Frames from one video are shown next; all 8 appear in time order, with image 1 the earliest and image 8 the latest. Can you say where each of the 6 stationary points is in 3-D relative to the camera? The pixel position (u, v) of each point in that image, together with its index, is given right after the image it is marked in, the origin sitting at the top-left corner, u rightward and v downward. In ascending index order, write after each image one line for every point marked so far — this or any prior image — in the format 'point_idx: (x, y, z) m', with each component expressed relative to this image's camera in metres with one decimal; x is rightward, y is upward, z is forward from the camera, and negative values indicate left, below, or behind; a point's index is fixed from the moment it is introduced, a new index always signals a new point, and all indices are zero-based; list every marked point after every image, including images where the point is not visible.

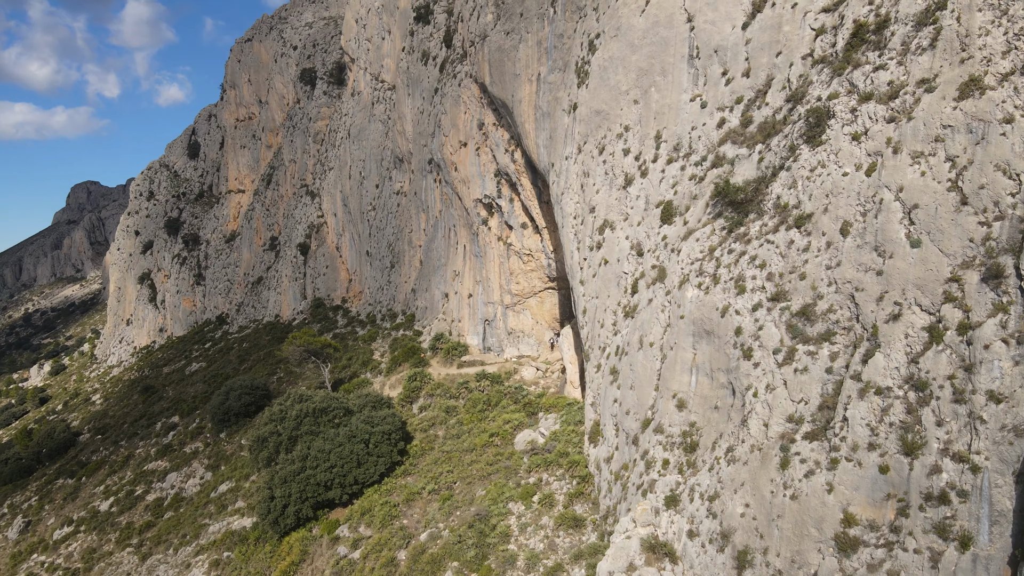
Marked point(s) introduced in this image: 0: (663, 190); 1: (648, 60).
0: (+3.8, +2.4, +14.3) m
1: (+3.7, +6.2, +15.8) m
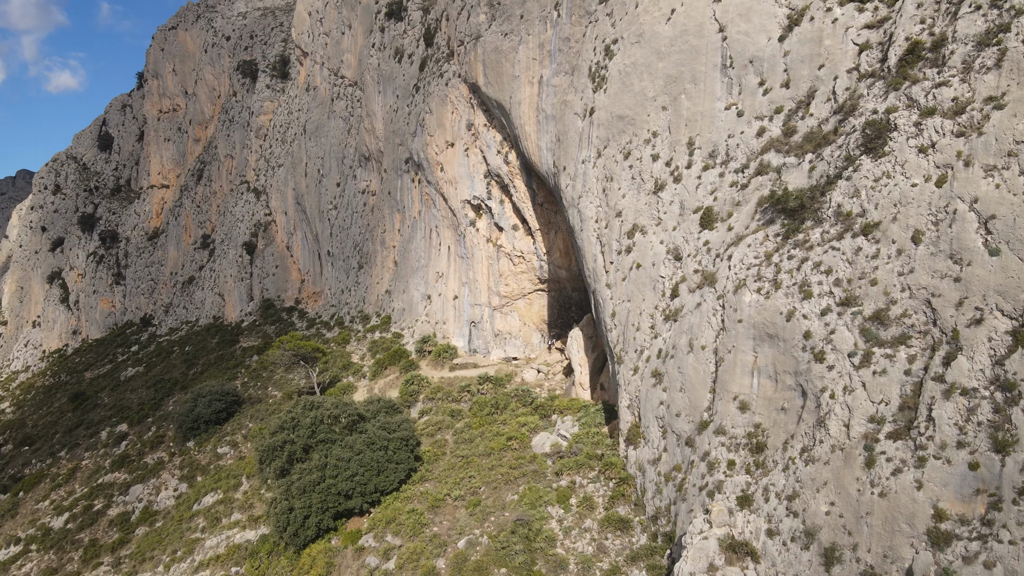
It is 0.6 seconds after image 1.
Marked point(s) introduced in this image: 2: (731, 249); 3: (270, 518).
0: (+4.8, +2.3, +14.6) m
1: (+4.5, +6.1, +16.1) m
2: (+4.9, +0.9, +12.9) m
3: (-6.5, -6.3, +15.9) m
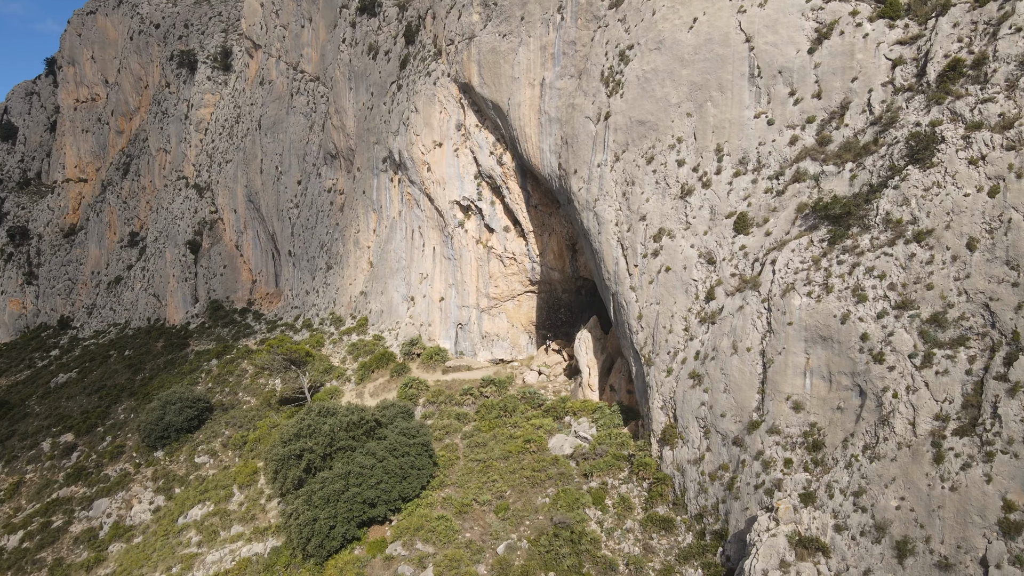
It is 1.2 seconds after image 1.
0: (+5.7, +2.2, +14.9) m
1: (+5.3, +6.0, +16.4) m
2: (+6.0, +0.8, +13.3) m
3: (-5.7, -6.3, +15.2) m
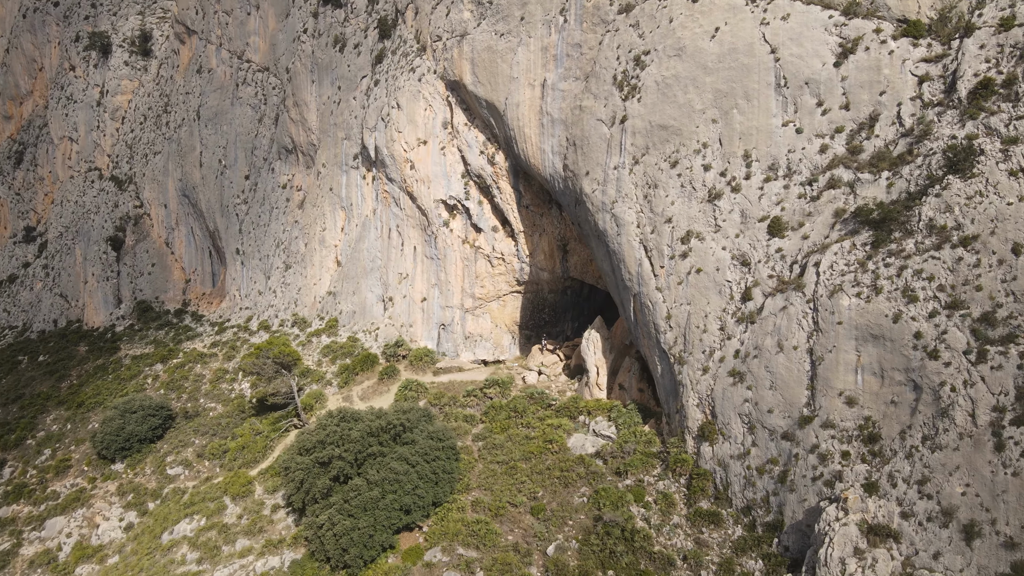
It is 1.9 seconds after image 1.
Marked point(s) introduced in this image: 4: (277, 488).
0: (+6.7, +2.2, +15.5) m
1: (+6.2, +5.9, +17.0) m
2: (+7.2, +0.8, +13.9) m
3: (-4.7, -6.2, +14.4) m
4: (-7.5, -6.5, +18.8) m
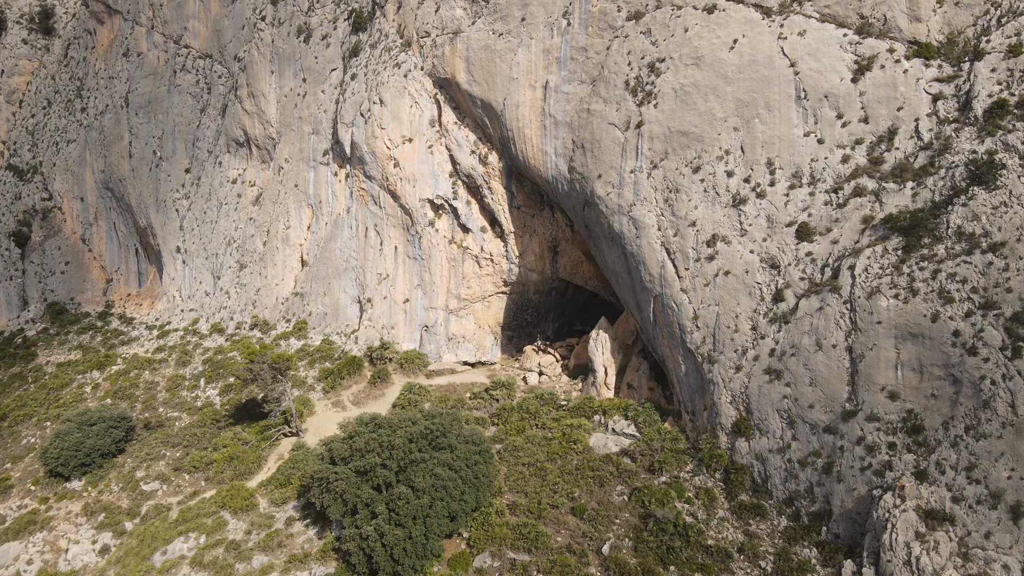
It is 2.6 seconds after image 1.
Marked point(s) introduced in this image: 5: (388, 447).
0: (+7.8, +2.1, +16.3) m
1: (+7.1, +5.9, +17.7) m
2: (+8.5, +0.7, +14.8) m
3: (-3.4, -6.2, +13.7) m
4: (-6.8, -6.4, +17.8) m
5: (-2.9, -4.0, +14.9) m
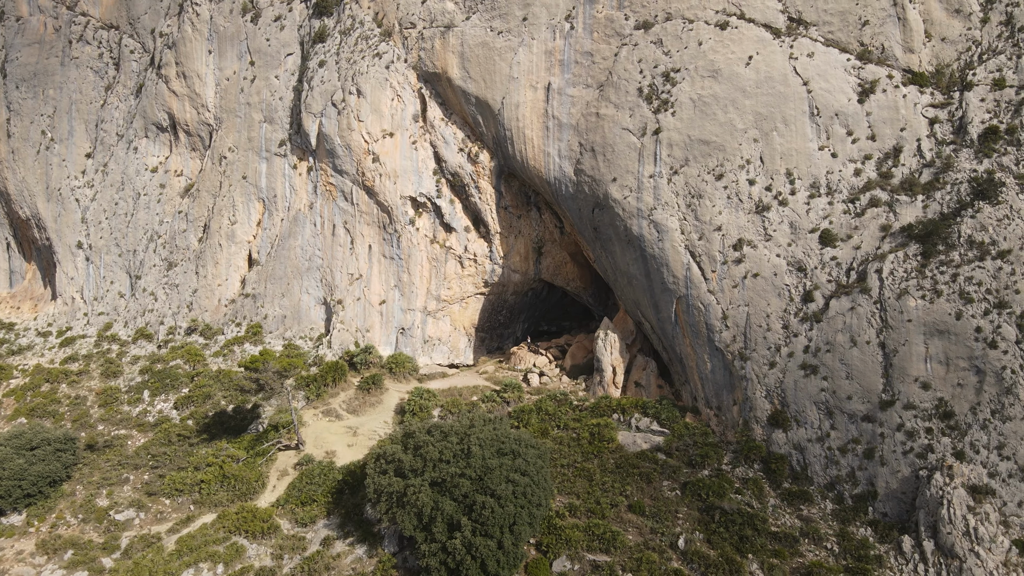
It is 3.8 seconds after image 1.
0: (+9.1, +2.1, +17.7) m
1: (+8.2, +5.9, +19.0) m
2: (+10.1, +0.7, +16.4) m
3: (-1.4, -6.2, +13.0) m
4: (-5.5, -6.5, +16.4) m
5: (-1.1, -4.1, +14.3) m
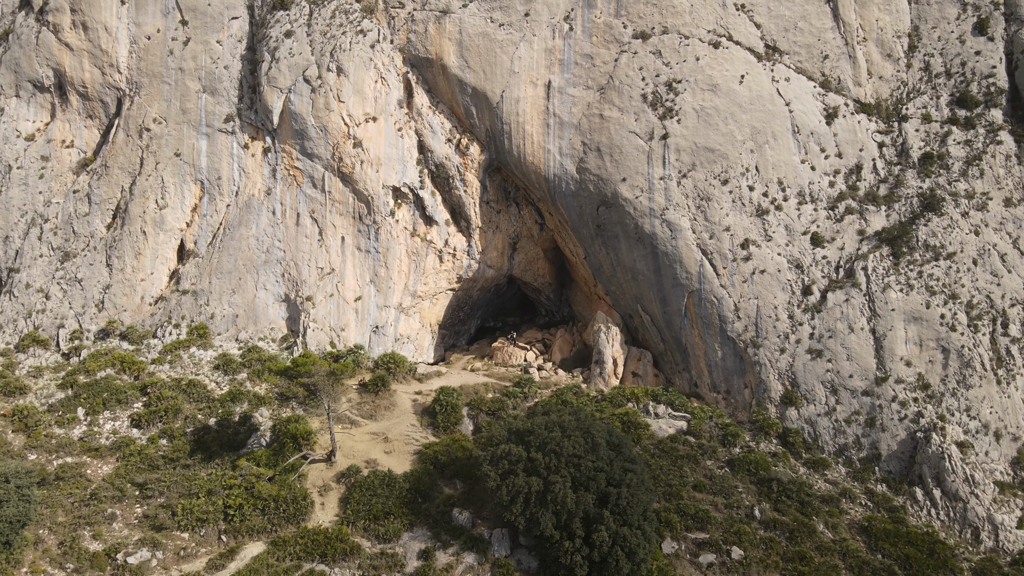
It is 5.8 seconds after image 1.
0: (+10.7, +2.3, +20.5) m
1: (+9.4, +6.0, +21.4) m
2: (+11.9, +0.8, +19.5) m
3: (+1.9, -6.1, +13.1) m
4: (-3.0, -6.4, +15.2) m
5: (+1.8, -4.0, +14.4) m
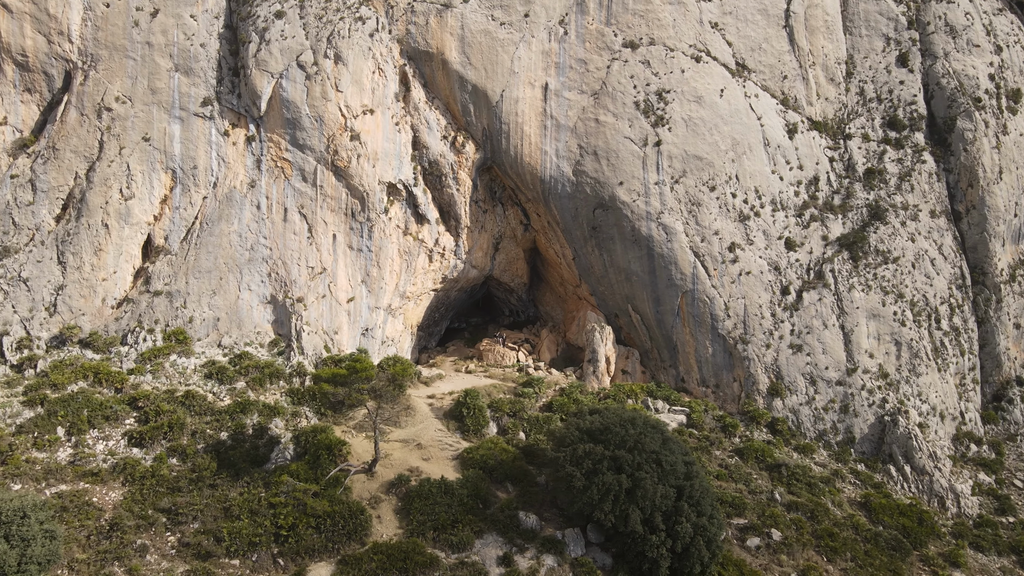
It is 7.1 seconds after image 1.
0: (+11.3, +2.2, +22.7) m
1: (+10.0, +6.0, +23.3) m
2: (+12.8, +0.7, +22.0) m
3: (+4.1, -6.4, +14.0) m
4: (-1.1, -6.6, +15.2) m
5: (+3.8, -4.2, +15.2) m
